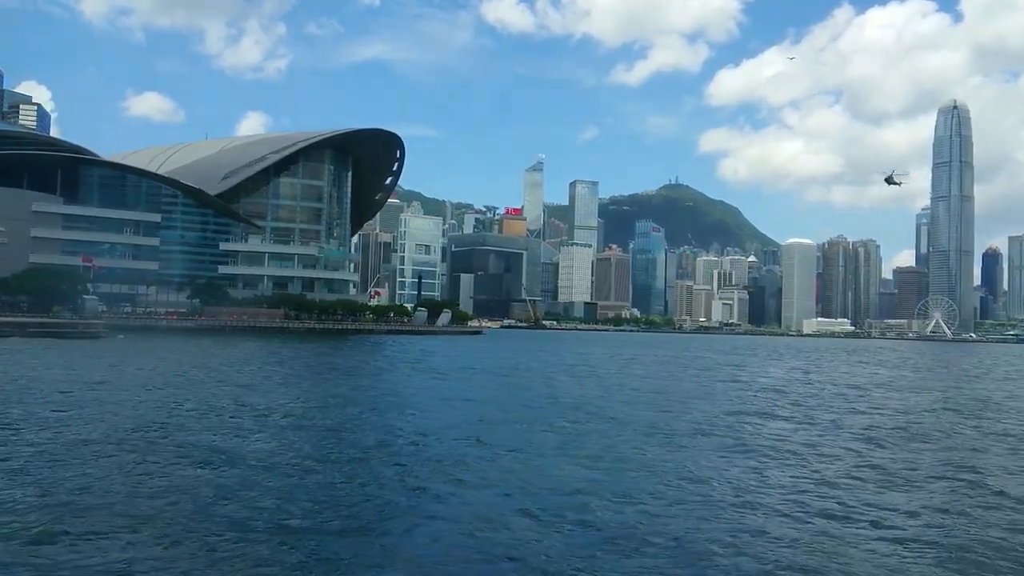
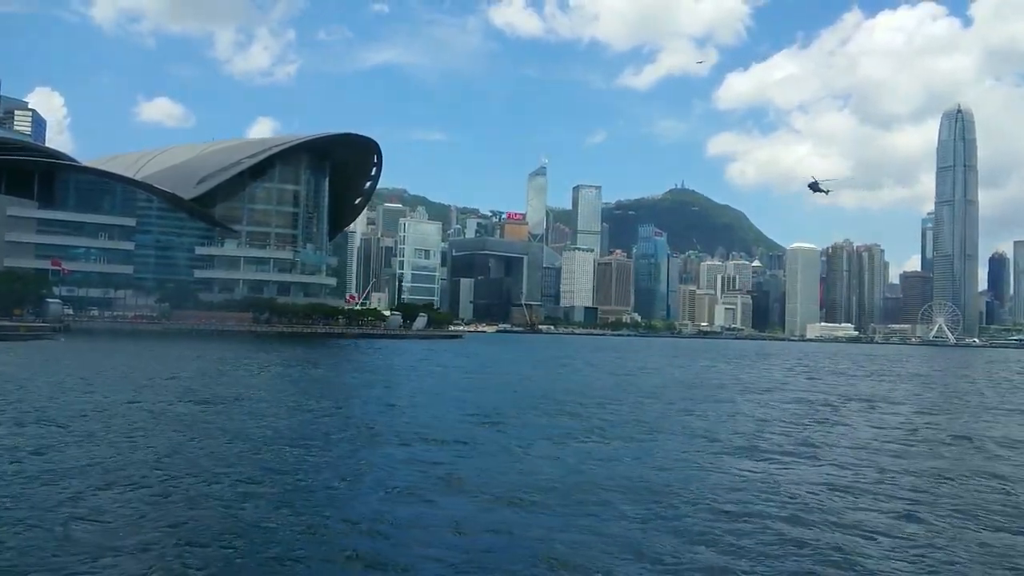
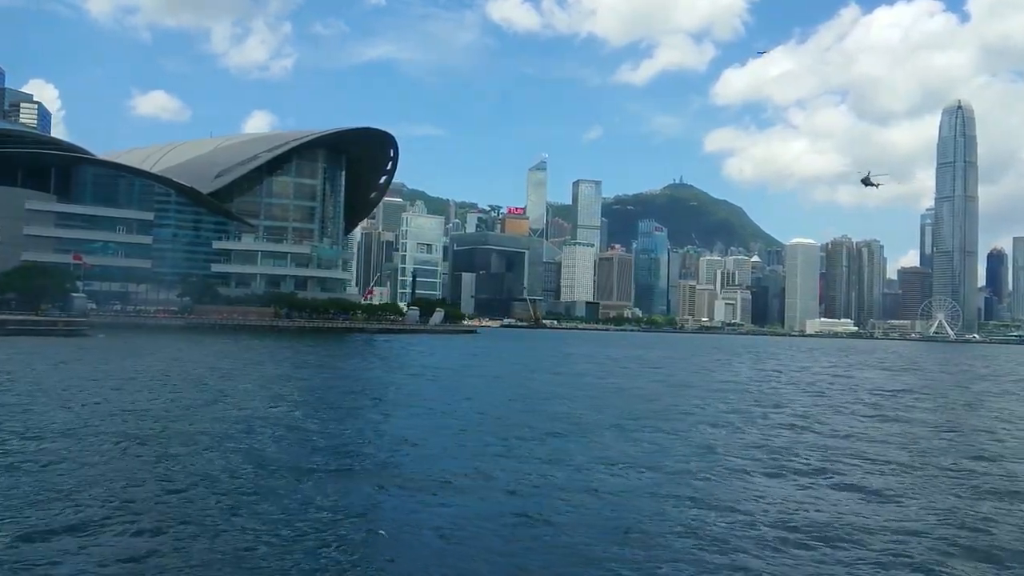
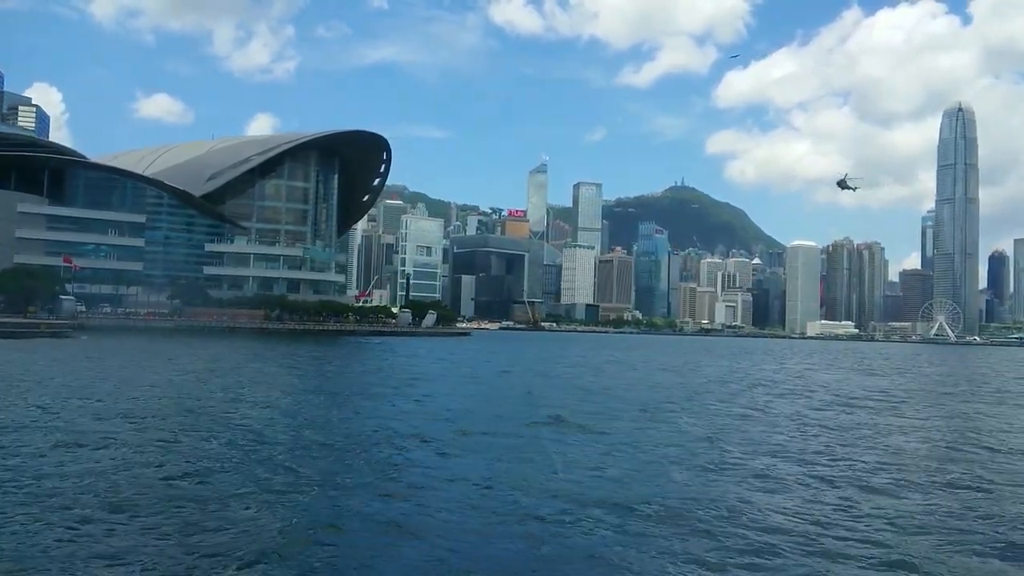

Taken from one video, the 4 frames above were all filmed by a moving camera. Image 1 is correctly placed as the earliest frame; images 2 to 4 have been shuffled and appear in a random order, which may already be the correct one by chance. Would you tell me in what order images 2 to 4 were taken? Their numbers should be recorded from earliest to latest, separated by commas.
3, 4, 2
